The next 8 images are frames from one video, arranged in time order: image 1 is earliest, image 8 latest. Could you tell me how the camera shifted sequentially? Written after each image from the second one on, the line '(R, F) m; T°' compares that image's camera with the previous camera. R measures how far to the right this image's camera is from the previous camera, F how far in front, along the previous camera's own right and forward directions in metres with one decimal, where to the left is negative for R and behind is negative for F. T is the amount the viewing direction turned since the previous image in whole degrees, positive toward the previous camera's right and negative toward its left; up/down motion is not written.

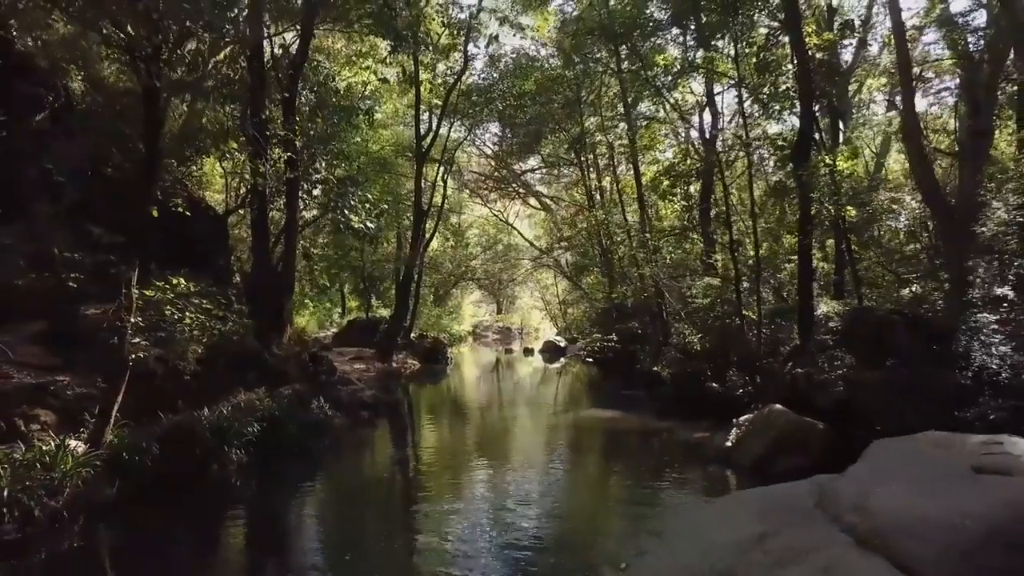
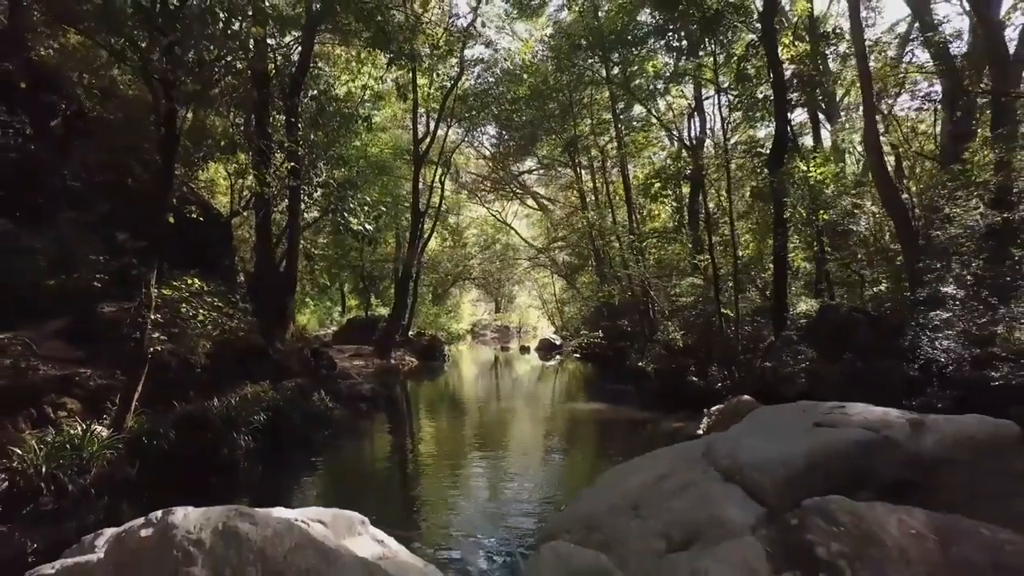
(+0.2, -0.7) m; 0°
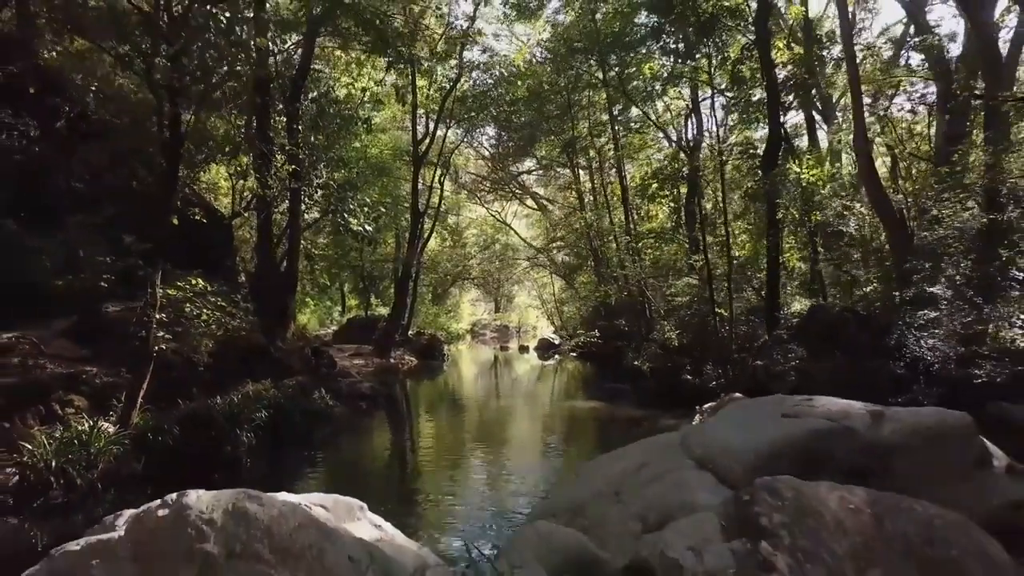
(+0.1, -0.2) m; 0°
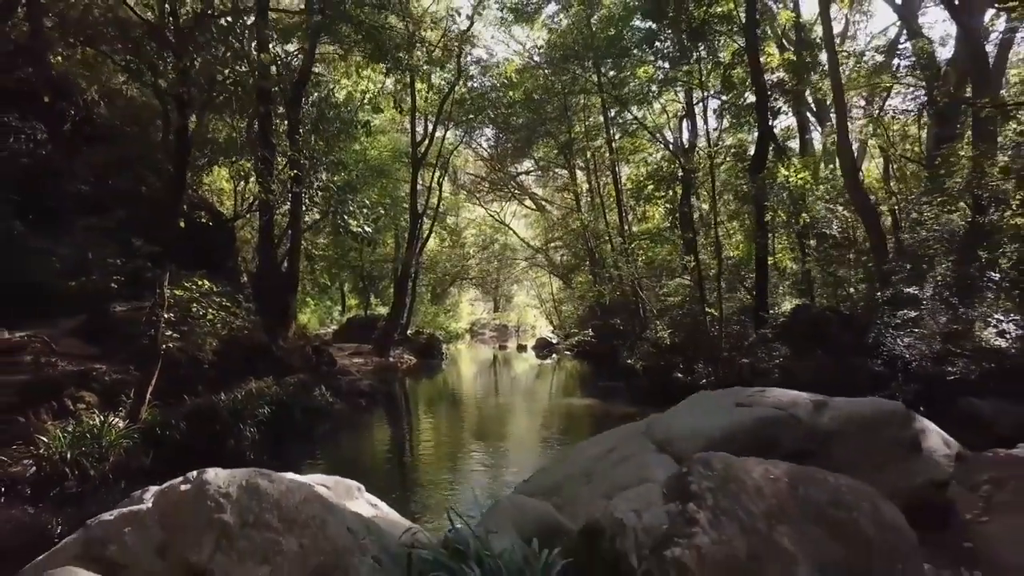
(+0.1, -0.4) m; 0°
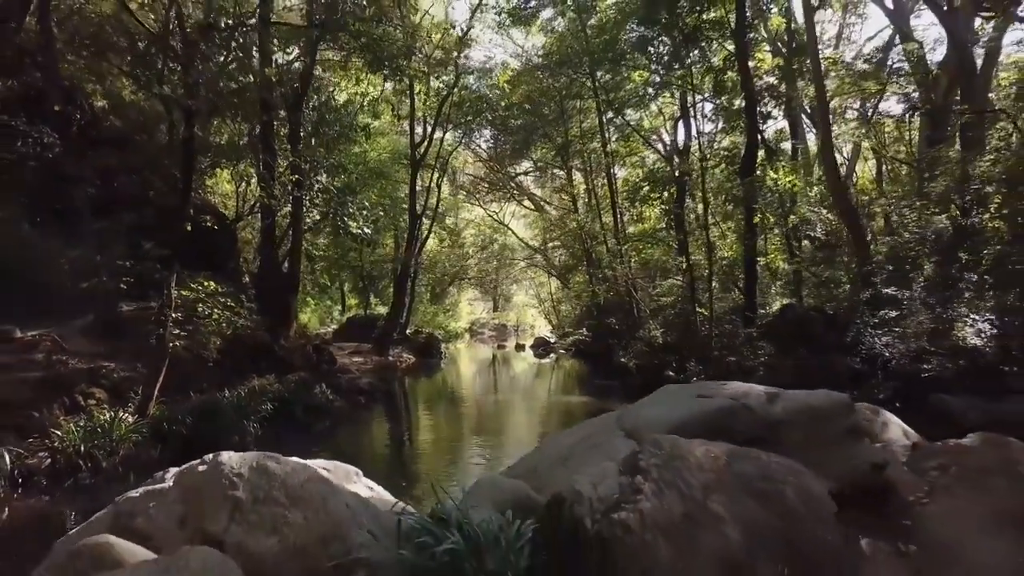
(+0.1, -0.4) m; 0°
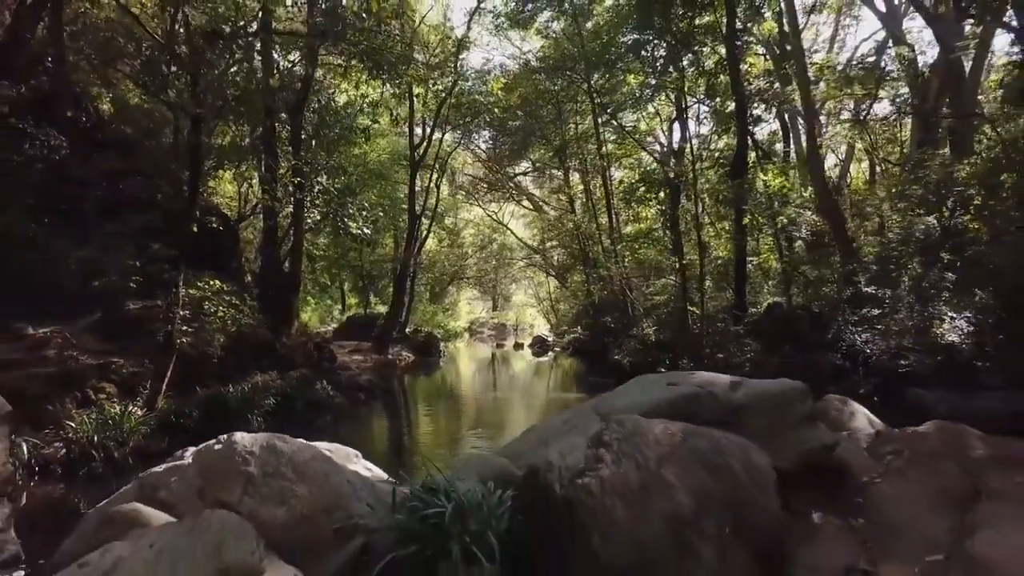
(+0.1, -0.4) m; 0°
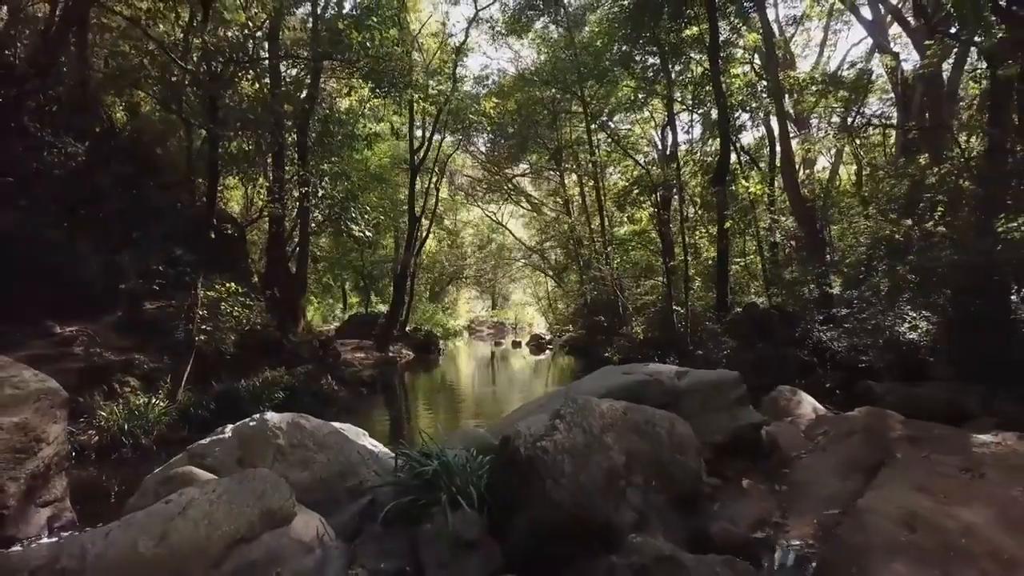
(+0.1, -0.8) m; 0°
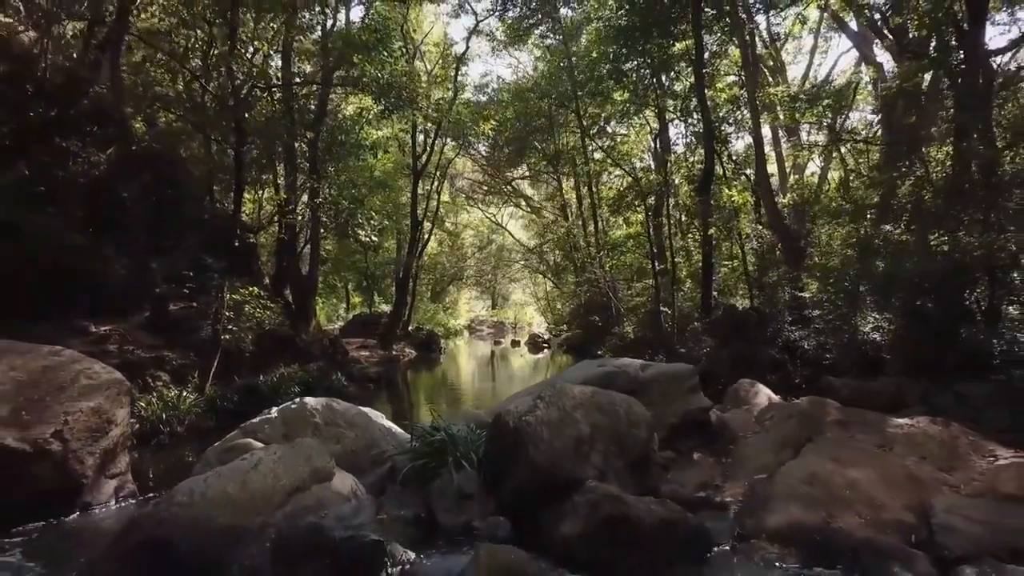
(+0.1, -1.1) m; 0°
